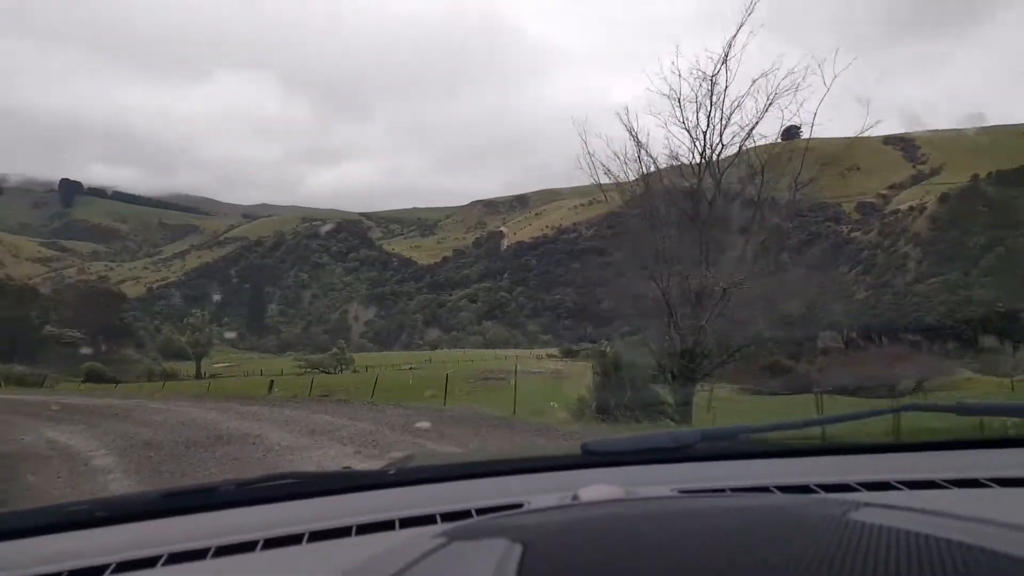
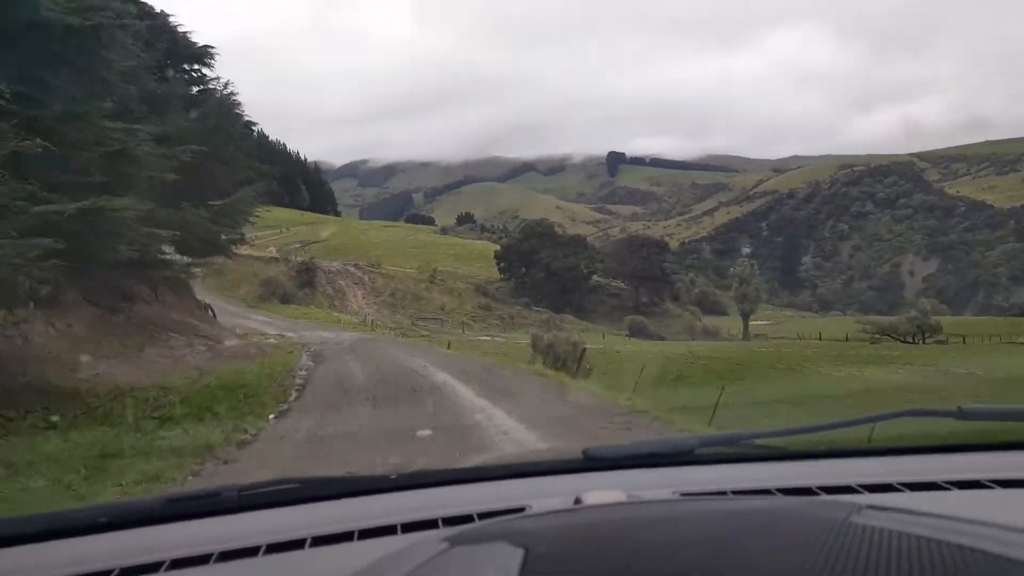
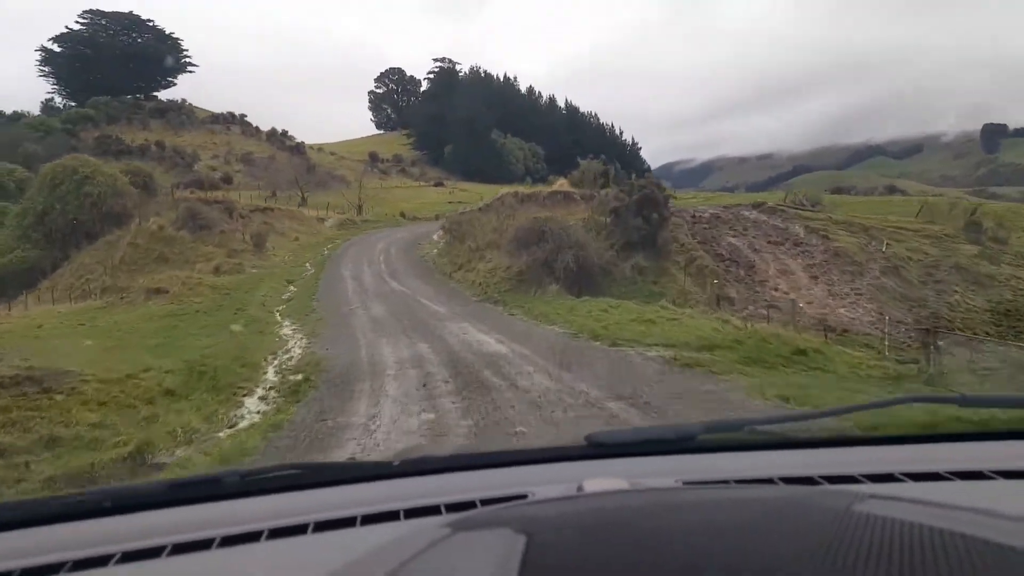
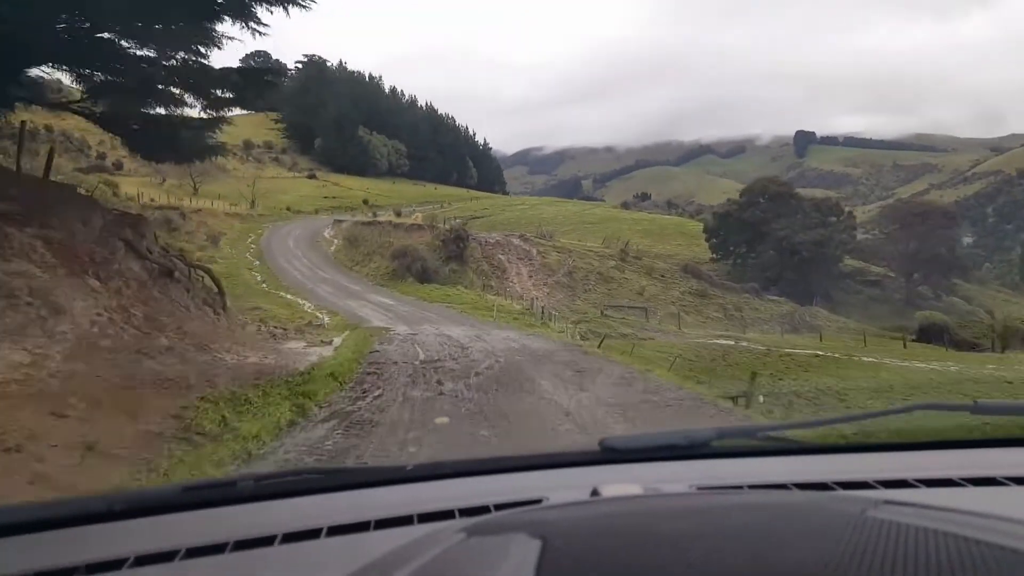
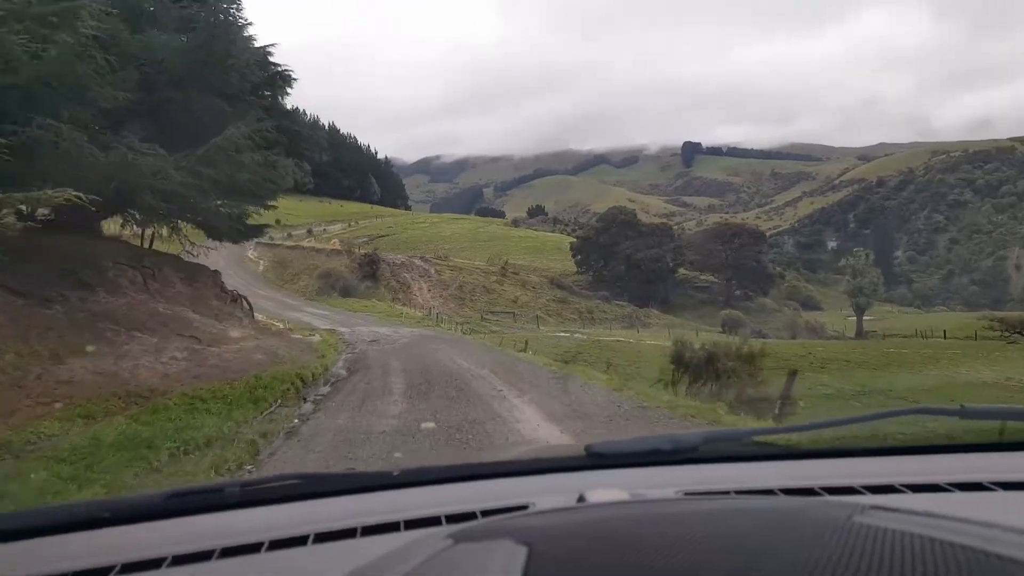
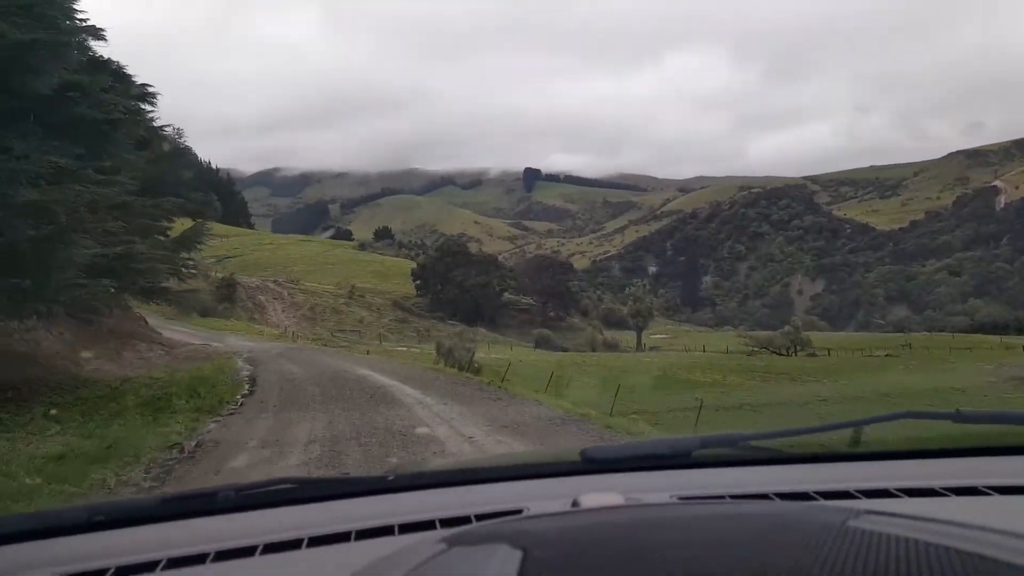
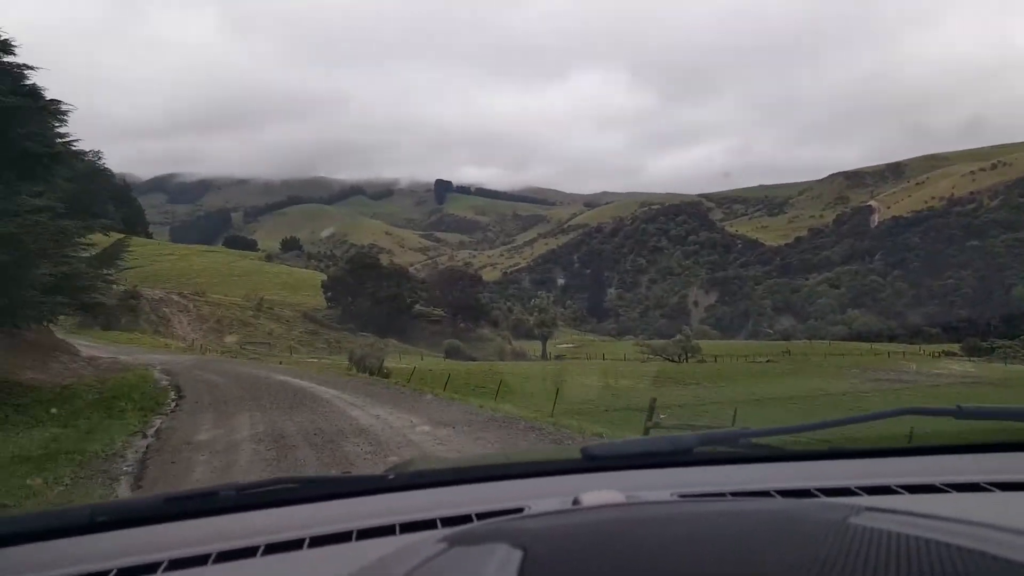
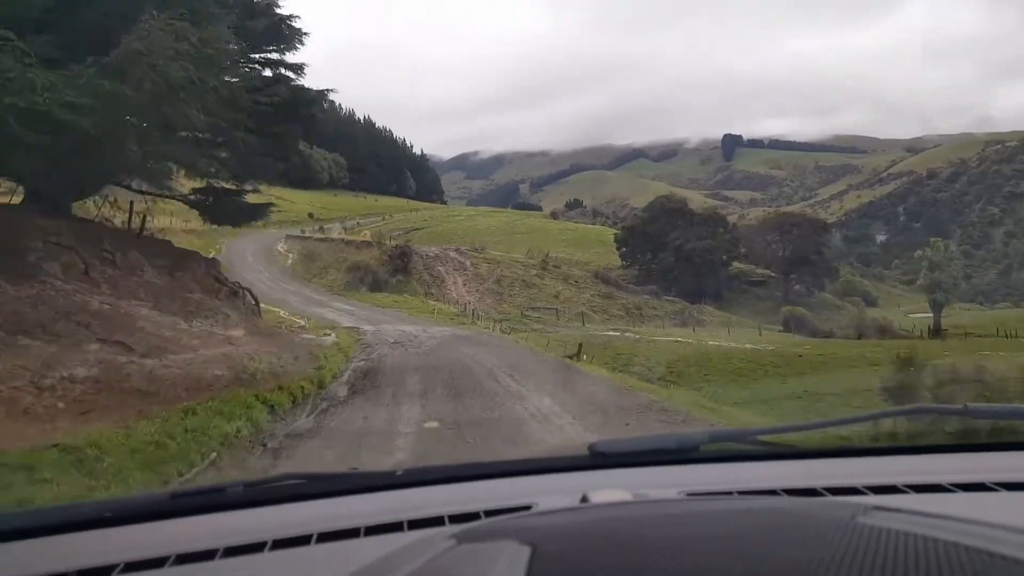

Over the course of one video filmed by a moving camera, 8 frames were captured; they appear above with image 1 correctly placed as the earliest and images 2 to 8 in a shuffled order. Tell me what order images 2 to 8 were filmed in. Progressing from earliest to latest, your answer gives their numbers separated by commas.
7, 6, 2, 5, 8, 4, 3
